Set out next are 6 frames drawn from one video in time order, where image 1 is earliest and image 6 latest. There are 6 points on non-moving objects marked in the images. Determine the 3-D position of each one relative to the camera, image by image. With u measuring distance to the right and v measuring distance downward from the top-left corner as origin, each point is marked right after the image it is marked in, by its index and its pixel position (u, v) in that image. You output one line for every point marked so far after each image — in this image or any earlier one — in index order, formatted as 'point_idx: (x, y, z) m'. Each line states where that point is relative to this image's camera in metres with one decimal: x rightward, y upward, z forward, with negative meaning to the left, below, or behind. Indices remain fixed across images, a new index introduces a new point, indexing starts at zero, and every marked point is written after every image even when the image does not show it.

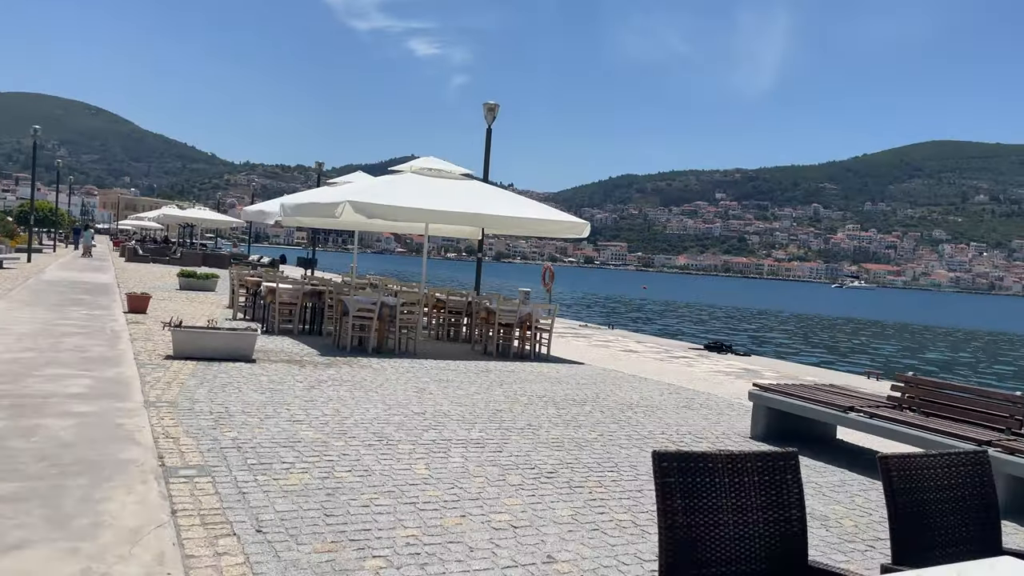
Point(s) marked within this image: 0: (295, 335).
0: (-3.8, -0.8, +14.0) m
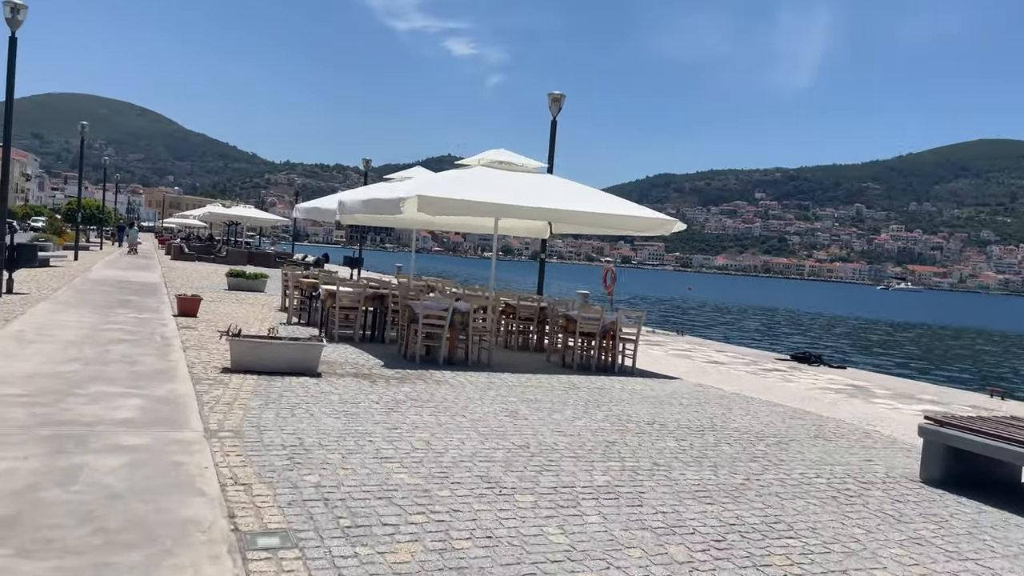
0: (-2.5, -0.9, +12.9) m
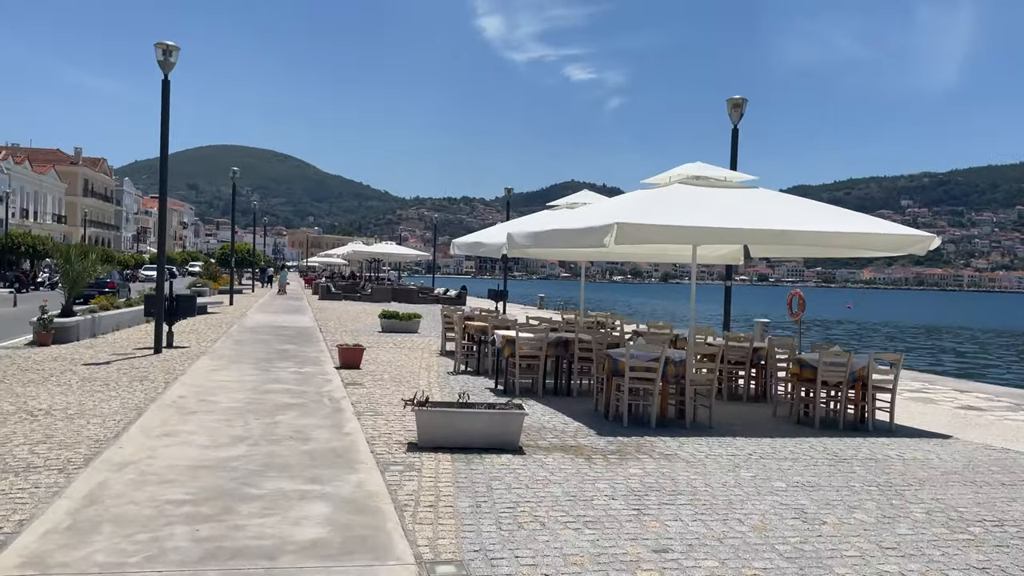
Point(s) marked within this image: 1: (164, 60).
0: (+0.4, -1.5, +11.1) m
1: (-6.1, +4.0, +14.2) m
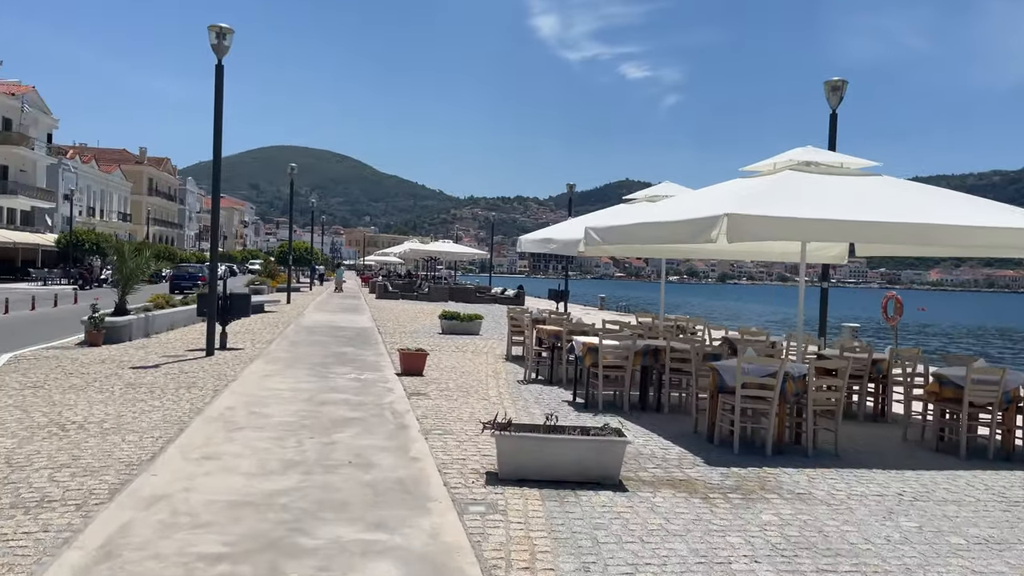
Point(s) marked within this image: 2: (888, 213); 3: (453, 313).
0: (+1.4, -1.5, +9.8) m
1: (-4.9, +4.0, +13.3) m
2: (+4.1, +0.8, +8.8) m
3: (-1.5, -0.6, +19.8) m
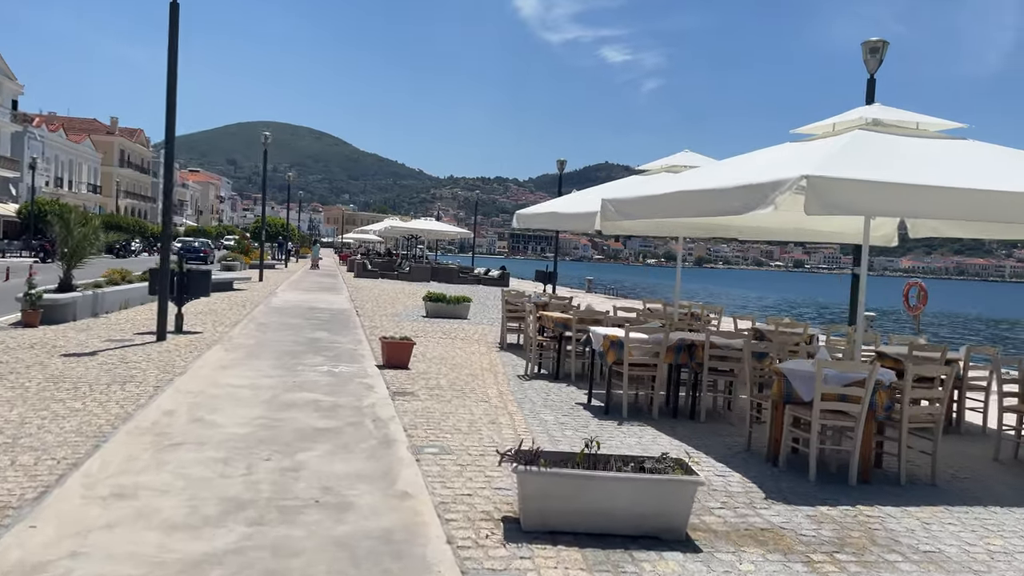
0: (+1.5, -1.3, +8.1) m
1: (-4.8, +4.4, +11.3) m
2: (+4.2, +0.9, +7.2) m
3: (-1.6, -0.2, +18.1) m
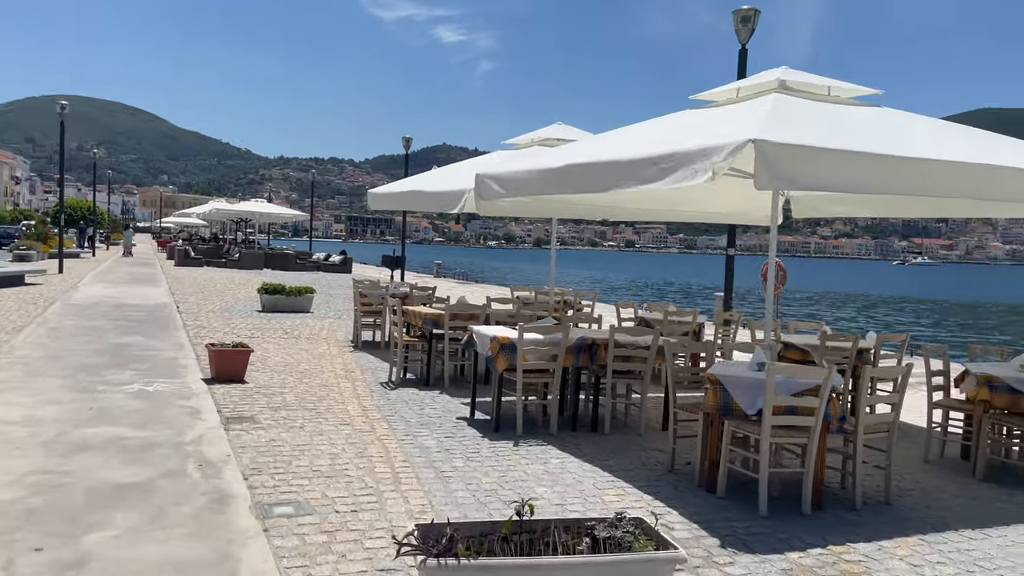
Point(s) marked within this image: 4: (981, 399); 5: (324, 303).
0: (+0.4, -1.3, +6.9) m
1: (-6.5, +4.4, +8.6) m
2: (+3.2, +1.0, +6.4) m
3: (-4.7, 0.0, +15.9) m
4: (+3.7, -0.9, +6.5) m
5: (-4.1, -0.3, +17.6) m
